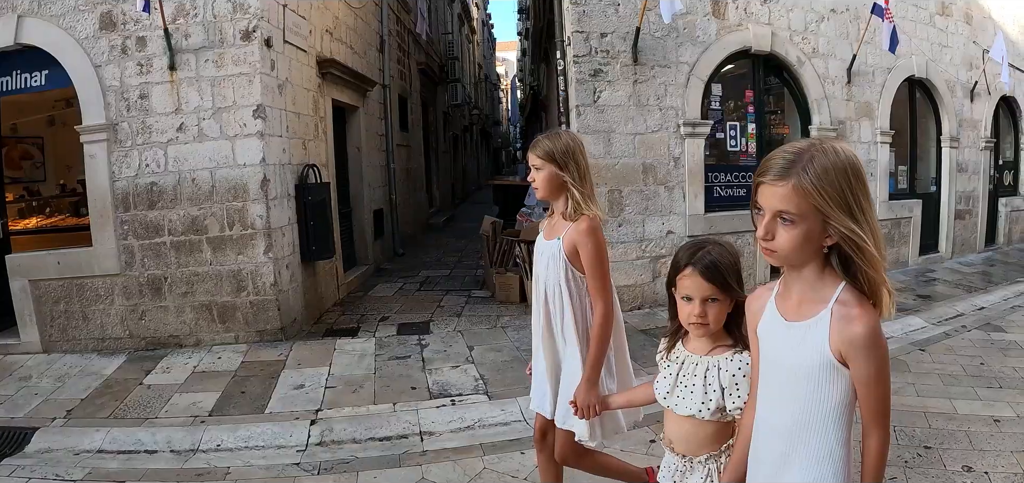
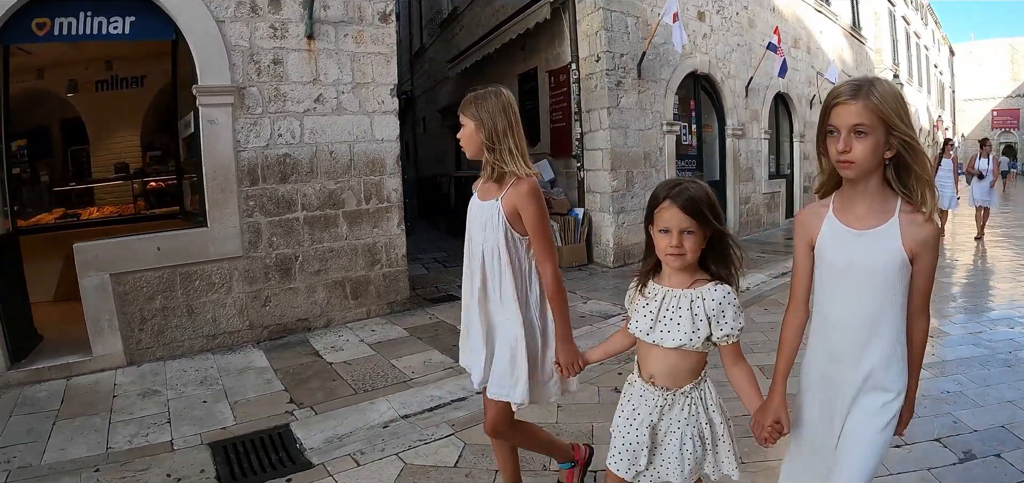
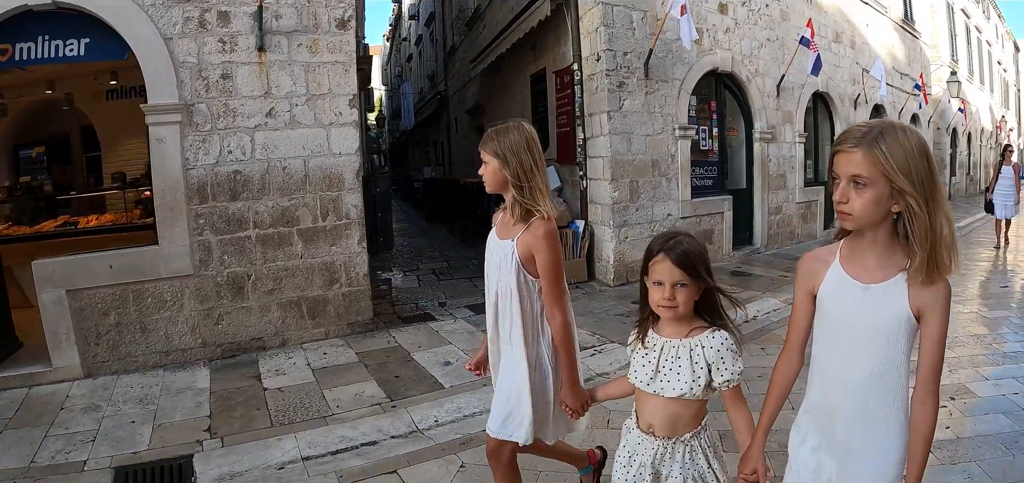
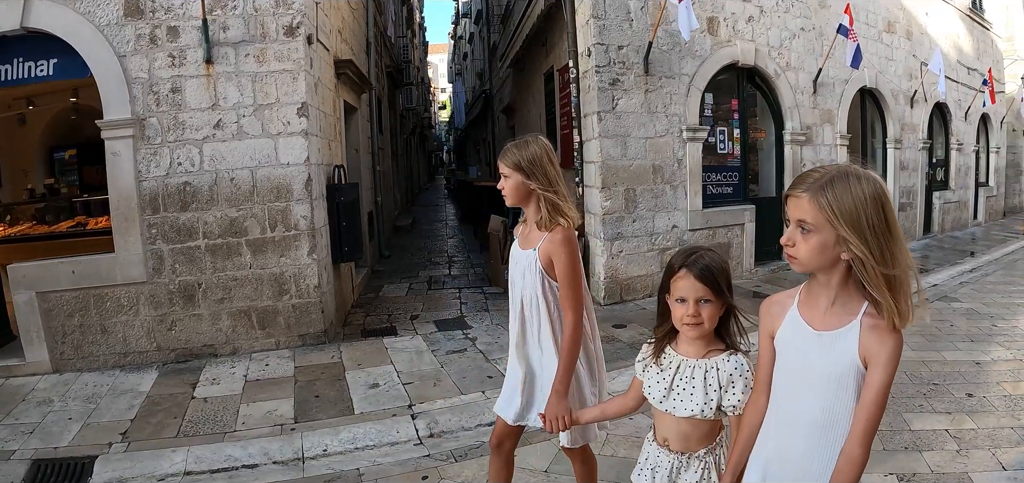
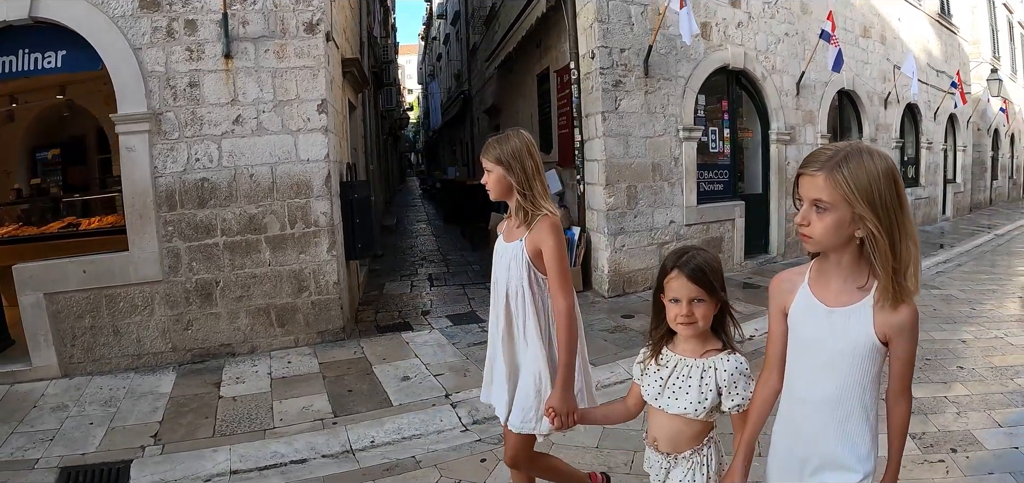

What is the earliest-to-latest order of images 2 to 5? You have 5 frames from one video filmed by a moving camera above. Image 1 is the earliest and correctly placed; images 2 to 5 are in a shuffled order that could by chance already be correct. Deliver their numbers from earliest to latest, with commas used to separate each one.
4, 5, 3, 2
